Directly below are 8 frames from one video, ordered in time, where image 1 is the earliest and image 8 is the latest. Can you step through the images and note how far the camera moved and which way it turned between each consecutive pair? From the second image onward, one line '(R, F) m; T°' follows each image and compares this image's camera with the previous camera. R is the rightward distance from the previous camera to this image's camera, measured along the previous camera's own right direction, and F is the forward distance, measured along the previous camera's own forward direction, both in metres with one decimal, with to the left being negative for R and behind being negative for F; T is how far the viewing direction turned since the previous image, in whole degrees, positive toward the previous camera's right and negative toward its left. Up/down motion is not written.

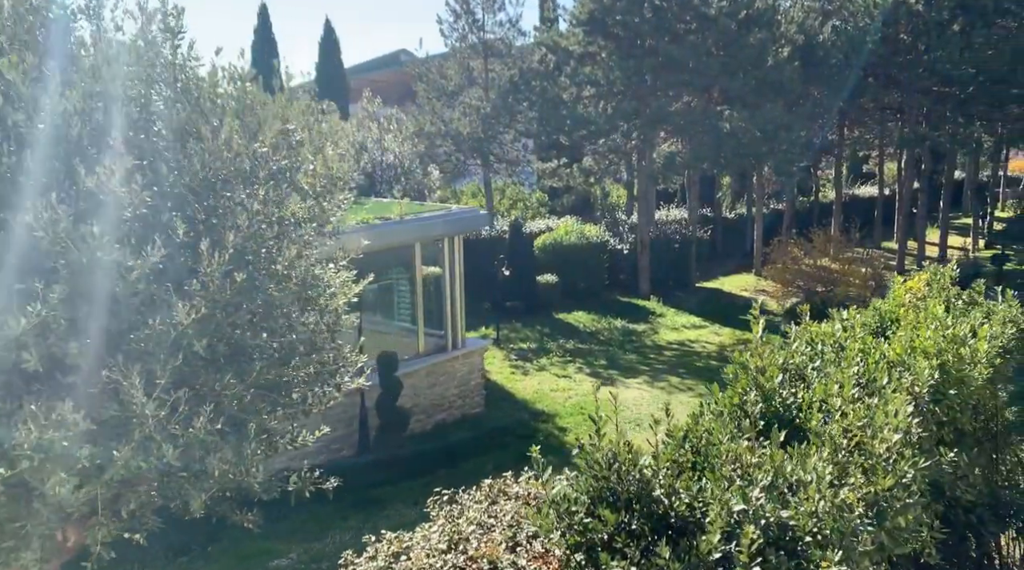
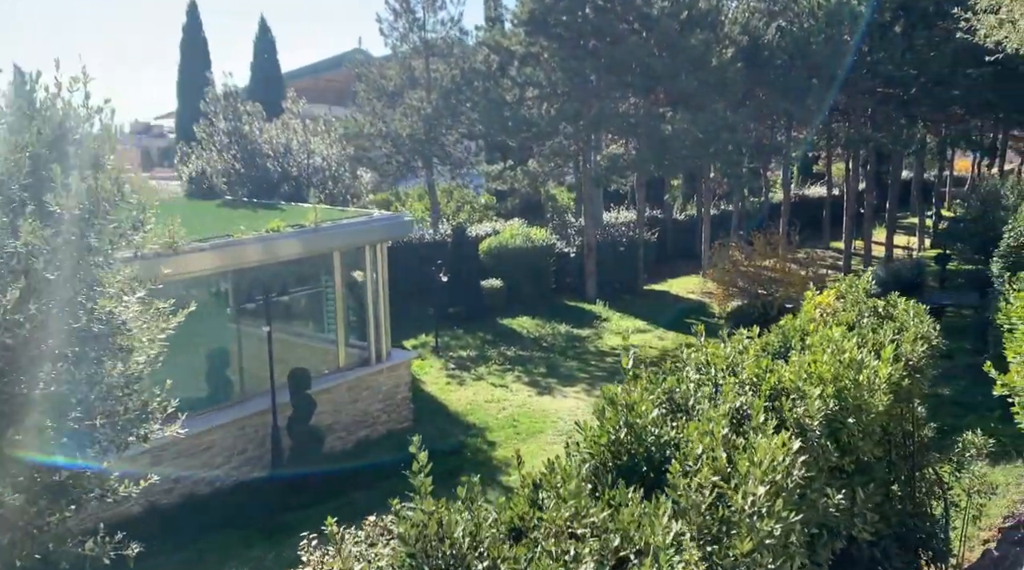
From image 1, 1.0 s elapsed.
(+0.4, +0.3) m; +2°
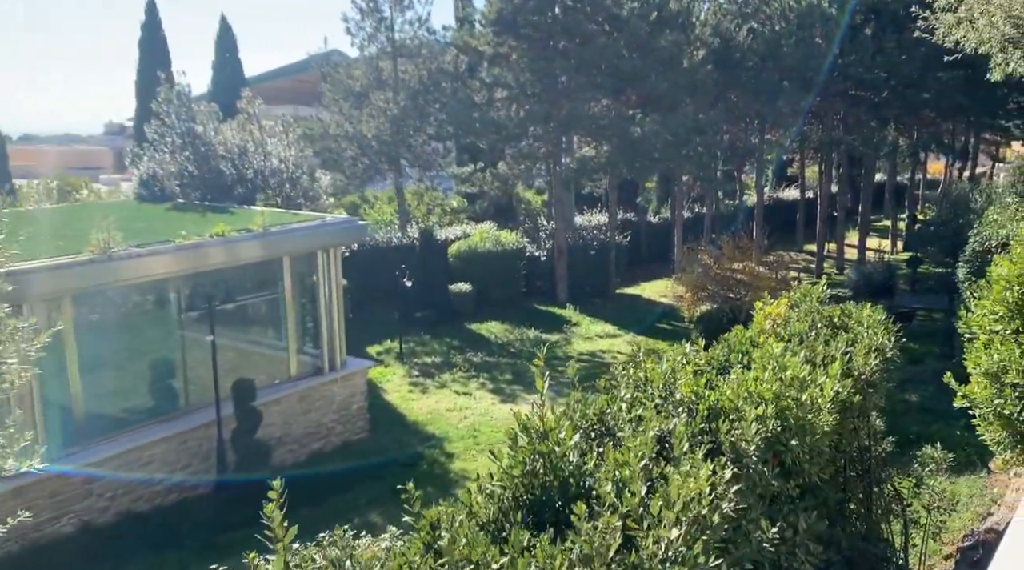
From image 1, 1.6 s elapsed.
(+0.2, +0.3) m; +1°
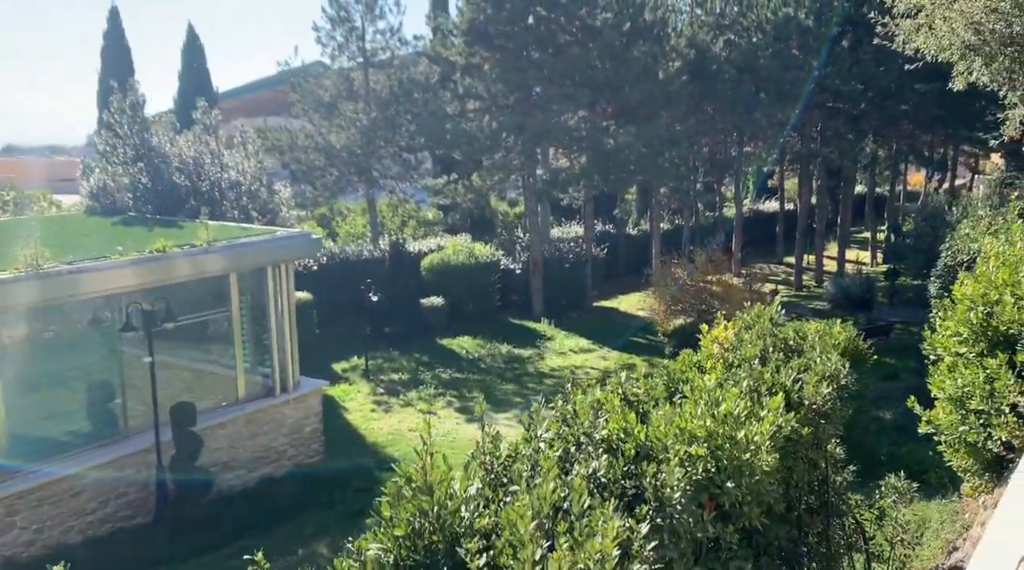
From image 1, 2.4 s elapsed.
(+0.3, +0.3) m; +1°
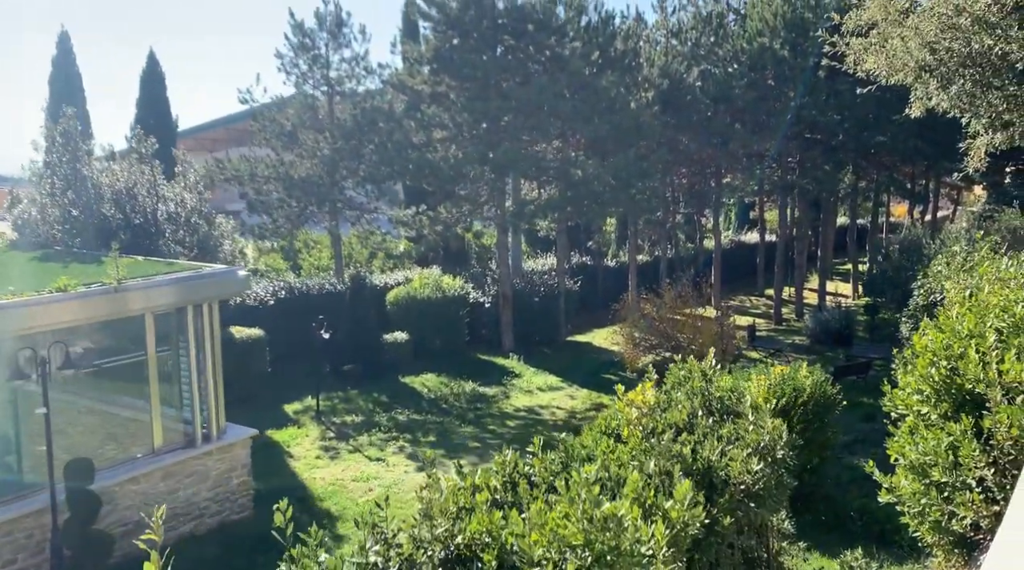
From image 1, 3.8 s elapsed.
(+0.4, +0.6) m; +1°
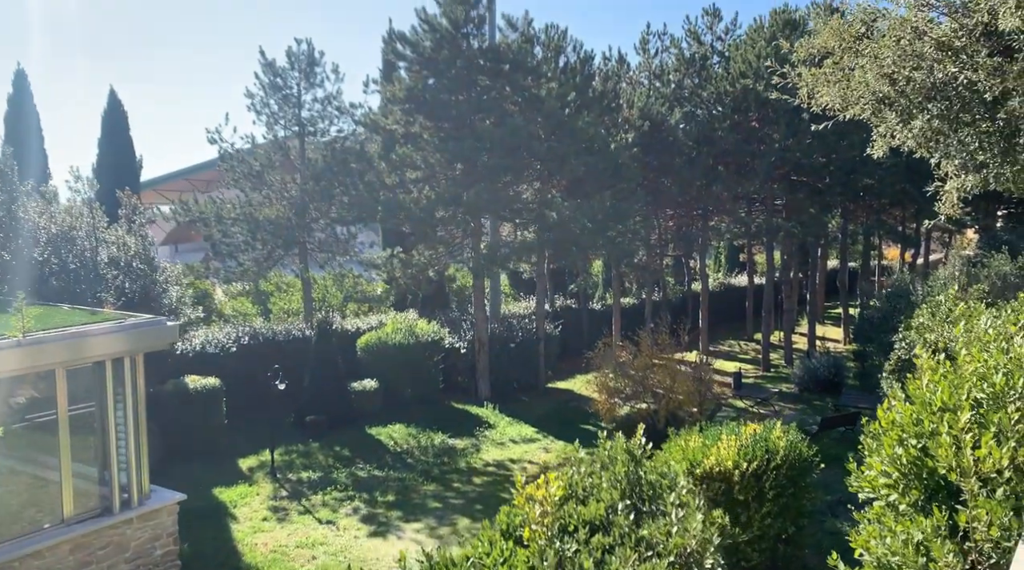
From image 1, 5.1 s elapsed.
(+0.4, +0.6) m; 0°
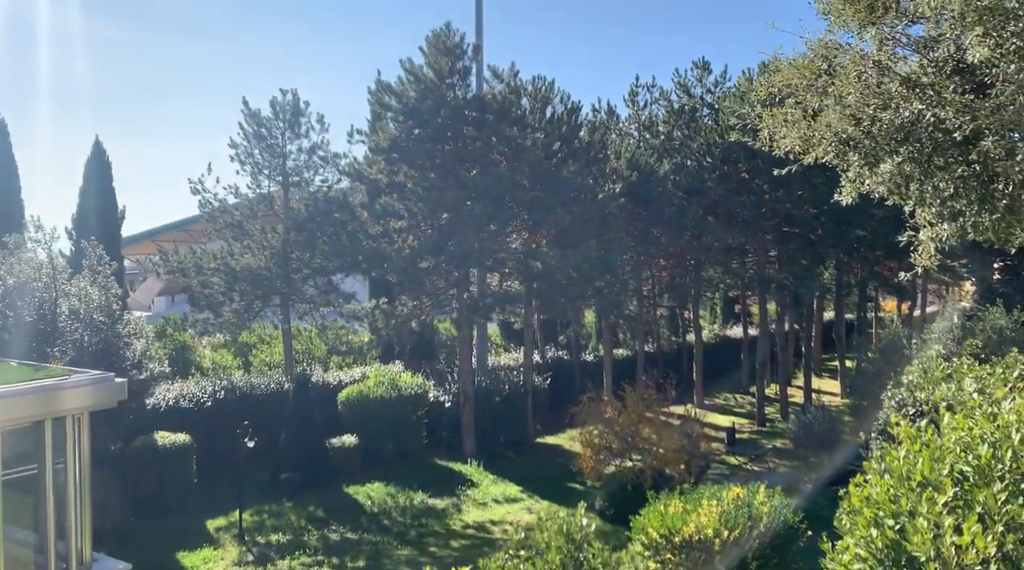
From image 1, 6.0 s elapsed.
(+0.3, +0.4) m; 0°
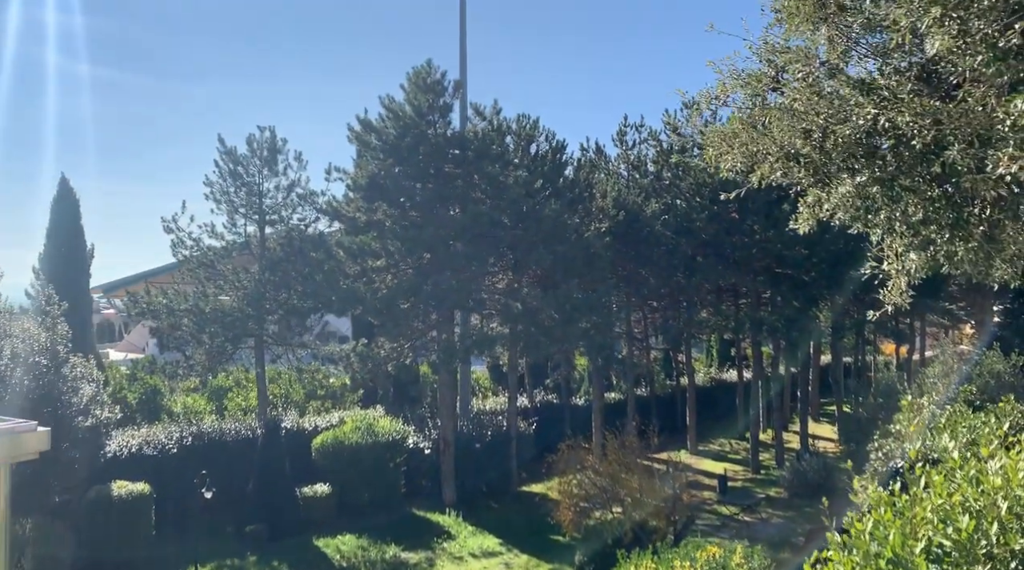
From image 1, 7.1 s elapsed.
(+0.3, +0.5) m; 0°
